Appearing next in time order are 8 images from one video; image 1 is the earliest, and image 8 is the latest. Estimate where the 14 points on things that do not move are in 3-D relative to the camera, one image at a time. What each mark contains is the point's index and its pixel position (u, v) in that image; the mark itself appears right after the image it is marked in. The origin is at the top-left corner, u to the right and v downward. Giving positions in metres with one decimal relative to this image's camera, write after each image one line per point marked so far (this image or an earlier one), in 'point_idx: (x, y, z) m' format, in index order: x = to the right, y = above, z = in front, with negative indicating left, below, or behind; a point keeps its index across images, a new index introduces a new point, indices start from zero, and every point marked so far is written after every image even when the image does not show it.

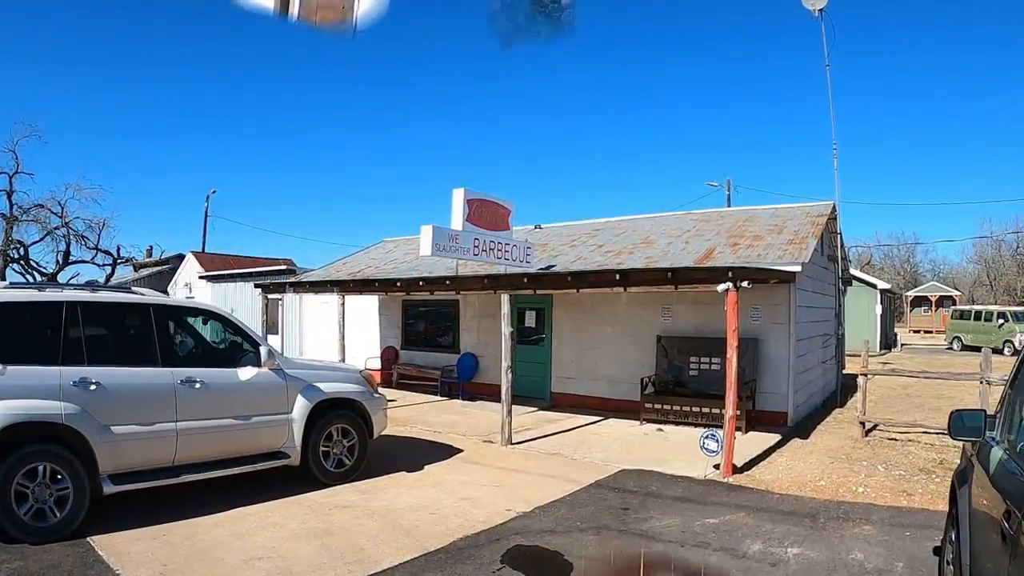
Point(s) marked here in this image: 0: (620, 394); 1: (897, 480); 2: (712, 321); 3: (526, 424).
0: (+1.8, -1.8, +11.0) m
1: (+4.6, -2.3, +8.1) m
2: (+3.1, -0.5, +10.4) m
3: (+0.2, -2.0, +9.8) m
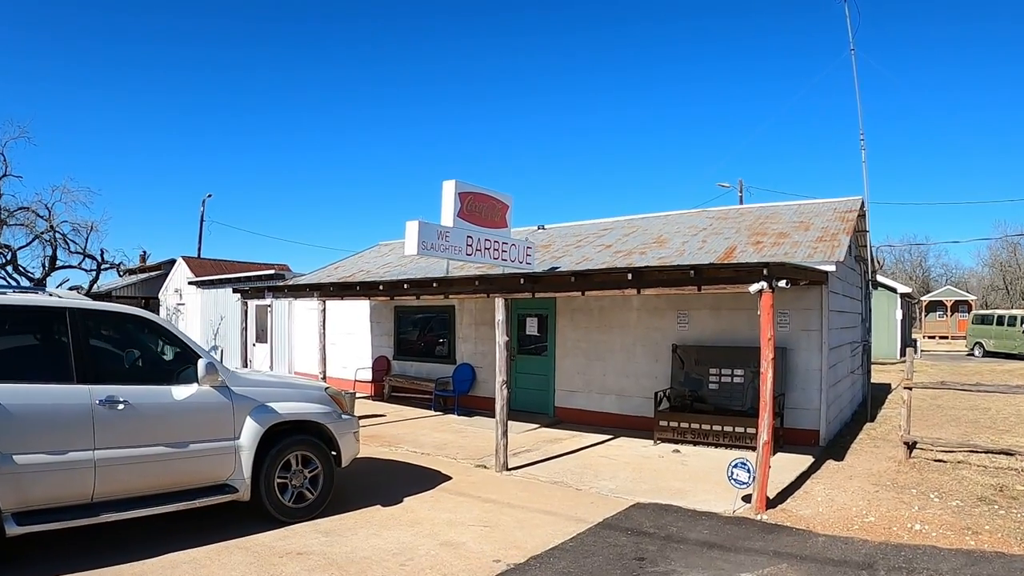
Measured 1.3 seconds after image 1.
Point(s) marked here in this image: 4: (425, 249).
0: (+1.7, -1.8, +9.9) m
1: (+4.5, -2.3, +6.9) m
2: (+3.0, -0.6, +9.3) m
3: (+0.2, -2.0, +8.7) m
4: (-1.0, +0.5, +8.0) m
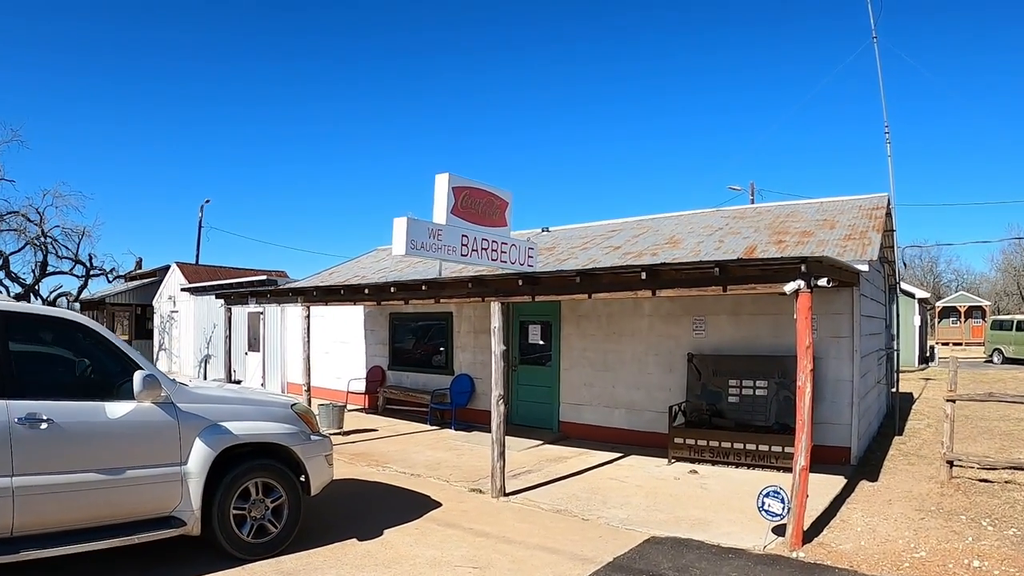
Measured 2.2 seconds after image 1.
0: (+1.8, -1.9, +9.1) m
1: (+4.5, -2.3, +6.0) m
2: (+3.0, -0.6, +8.5) m
3: (+0.2, -2.1, +7.9) m
4: (-1.1, +0.4, +7.2) m
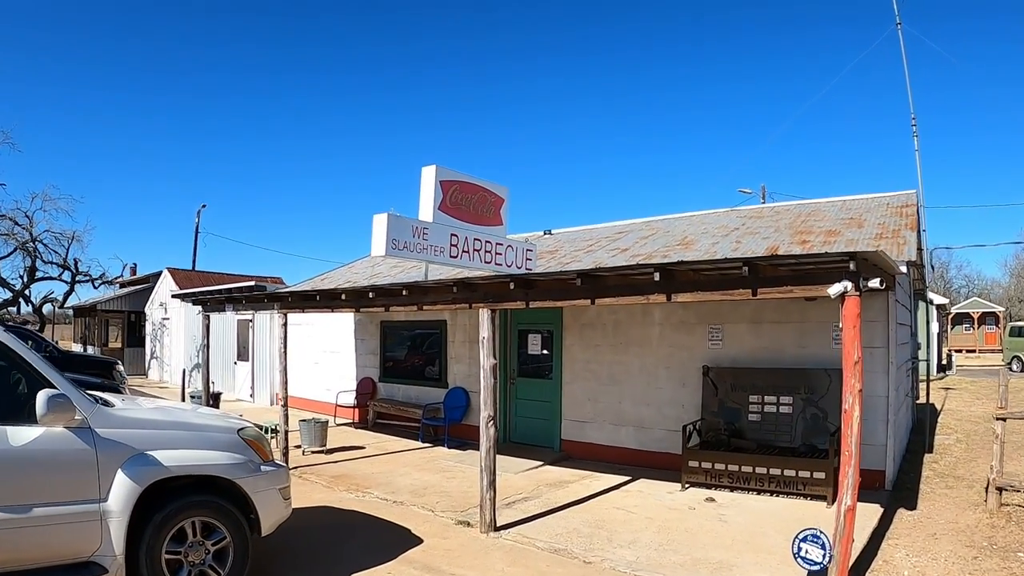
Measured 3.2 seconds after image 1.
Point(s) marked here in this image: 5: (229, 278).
0: (+1.7, -1.9, +8.3) m
1: (+4.5, -2.3, +5.2) m
2: (+3.0, -0.7, +7.6) m
3: (+0.1, -2.1, +7.0) m
4: (-1.1, +0.4, +6.5) m
5: (-8.1, +0.3, +19.3) m
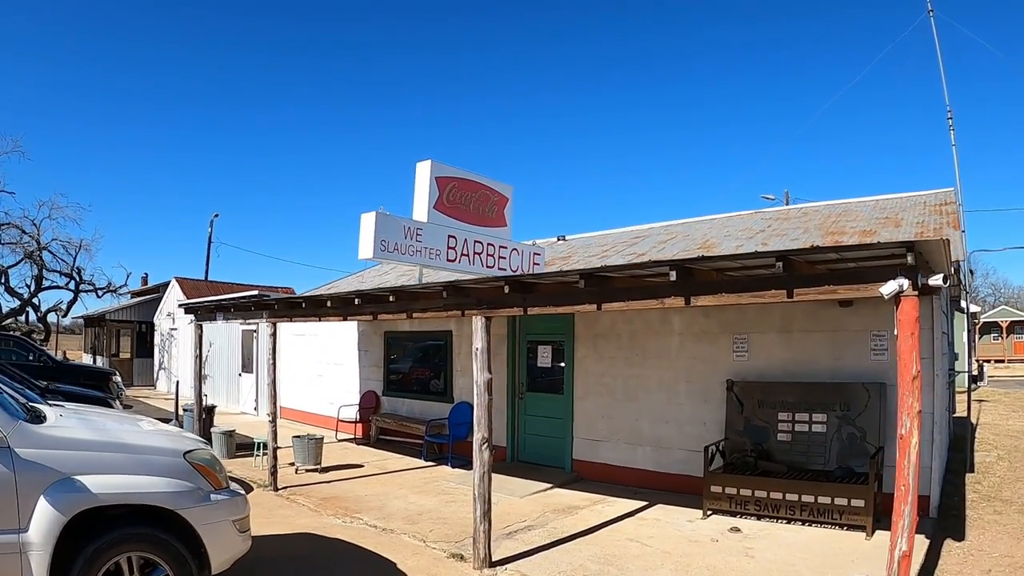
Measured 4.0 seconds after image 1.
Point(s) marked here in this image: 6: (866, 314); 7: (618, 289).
0: (+1.8, -2.0, +7.6) m
1: (+4.4, -2.4, +4.4) m
2: (+3.0, -0.7, +6.9) m
3: (+0.1, -2.2, +6.4) m
4: (-1.1, +0.3, +5.9) m
5: (-7.7, 0.0, +18.9) m
6: (+3.5, -0.2, +6.6) m
7: (+0.7, 0.0, +4.6) m
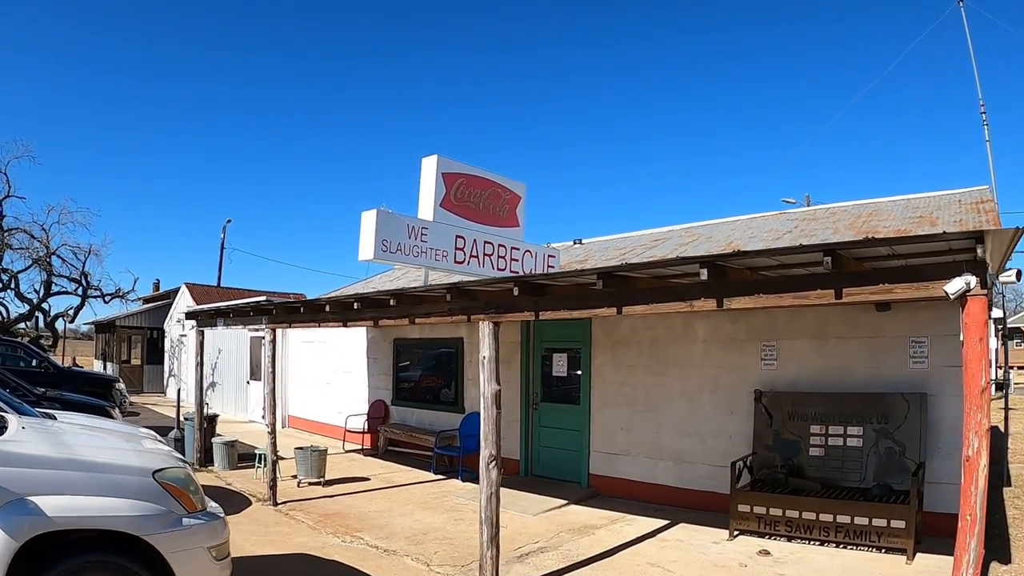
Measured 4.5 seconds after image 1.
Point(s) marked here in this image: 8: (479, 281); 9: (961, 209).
0: (+1.9, -2.0, +7.1) m
1: (+4.5, -2.4, +3.8) m
2: (+3.2, -0.7, +6.4) m
3: (+0.2, -2.2, +5.9) m
4: (-1.0, +0.3, +5.5) m
5: (-7.3, -0.2, +18.6) m
6: (+3.6, -0.3, +6.1) m
7: (+0.8, 0.0, +4.2) m
8: (-0.2, +0.1, +4.5) m
9: (+5.4, +0.9, +8.0) m
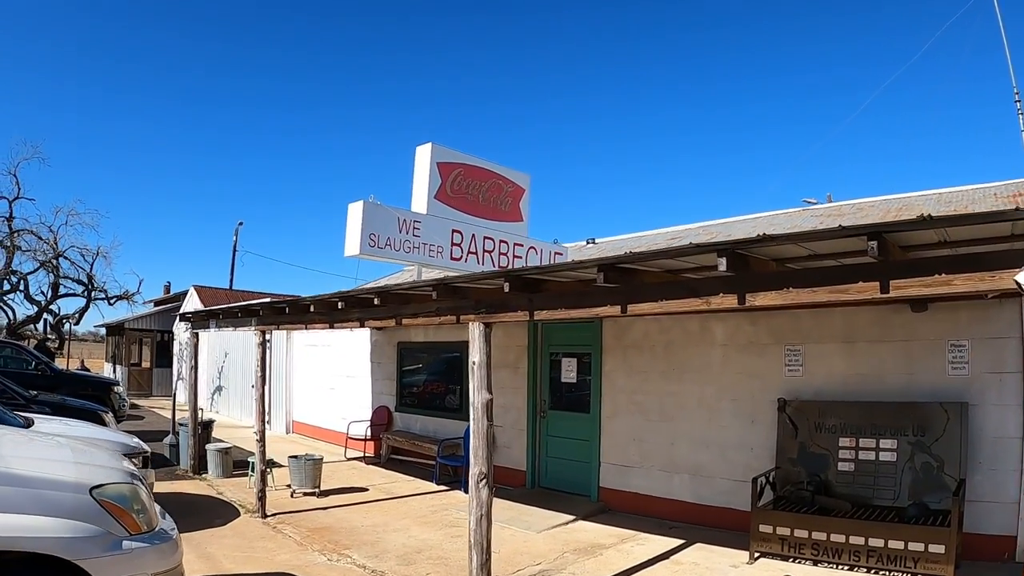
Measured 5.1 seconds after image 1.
0: (+1.9, -2.0, +6.6) m
1: (+4.4, -2.3, +3.2) m
2: (+3.2, -0.7, +5.8) m
3: (+0.2, -2.2, +5.5) m
4: (-1.0, +0.3, +5.1) m
5: (-7.0, -0.2, +18.4) m
6: (+3.6, -0.3, +5.6) m
7: (+0.7, 0.0, +3.7) m
8: (-0.3, +0.1, +4.1) m
9: (+5.5, +0.9, +7.4) m
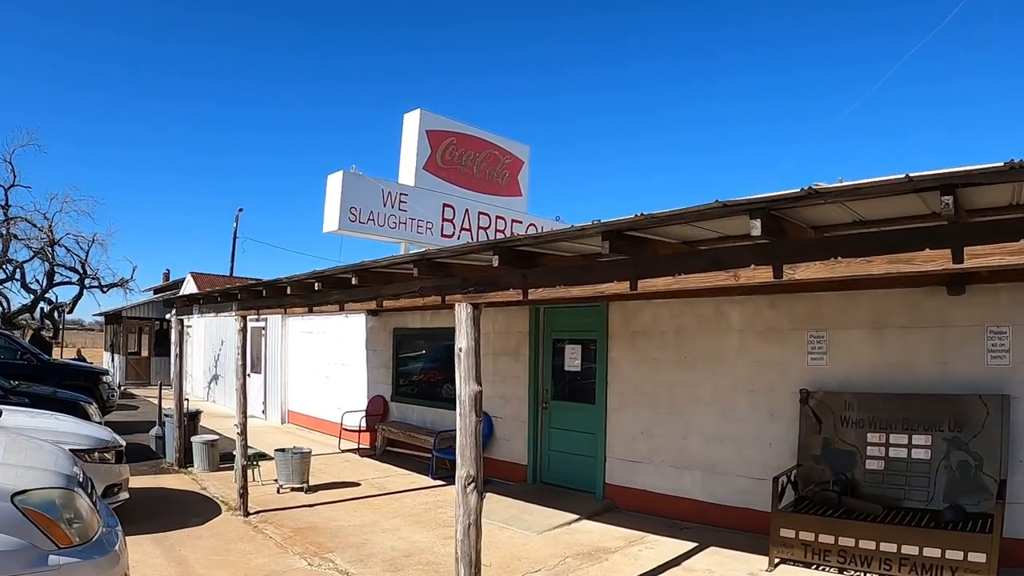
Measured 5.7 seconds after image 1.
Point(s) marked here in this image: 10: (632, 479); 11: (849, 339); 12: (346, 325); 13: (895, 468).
0: (+1.9, -1.9, +6.1) m
1: (+4.4, -2.2, +2.7) m
2: (+3.2, -0.6, +5.3) m
3: (+0.2, -2.1, +5.0) m
4: (-1.0, +0.5, +4.6) m
5: (-6.9, +0.1, +17.9) m
6: (+3.6, -0.1, +5.0) m
7: (+0.7, +0.1, +3.2) m
8: (-0.3, +0.2, +3.6) m
9: (+5.5, +1.1, +6.9) m
10: (+1.2, -1.9, +6.8) m
11: (+2.8, -0.4, +5.6) m
12: (-2.7, -0.6, +11.0) m
13: (+3.0, -1.4, +5.2) m
